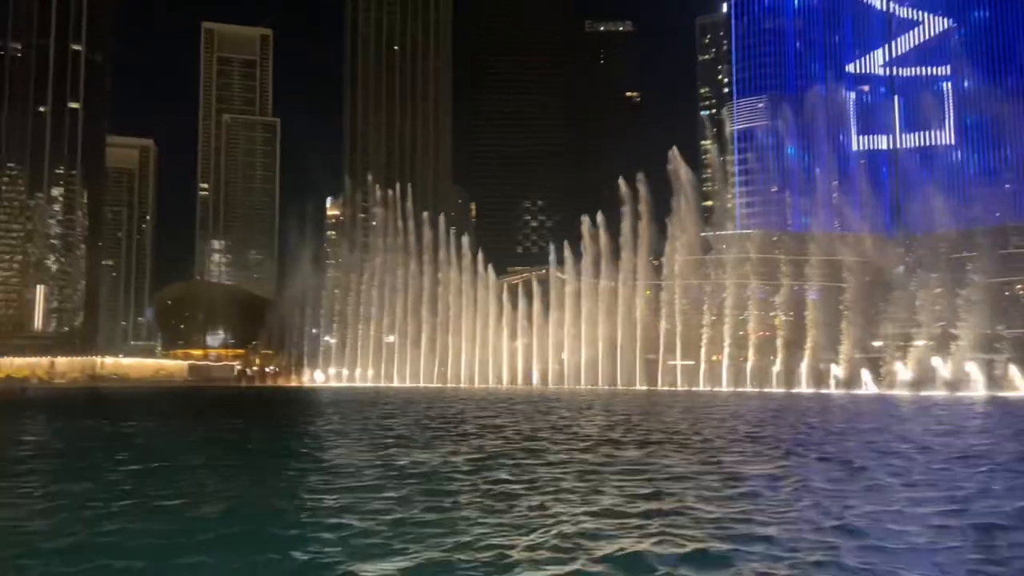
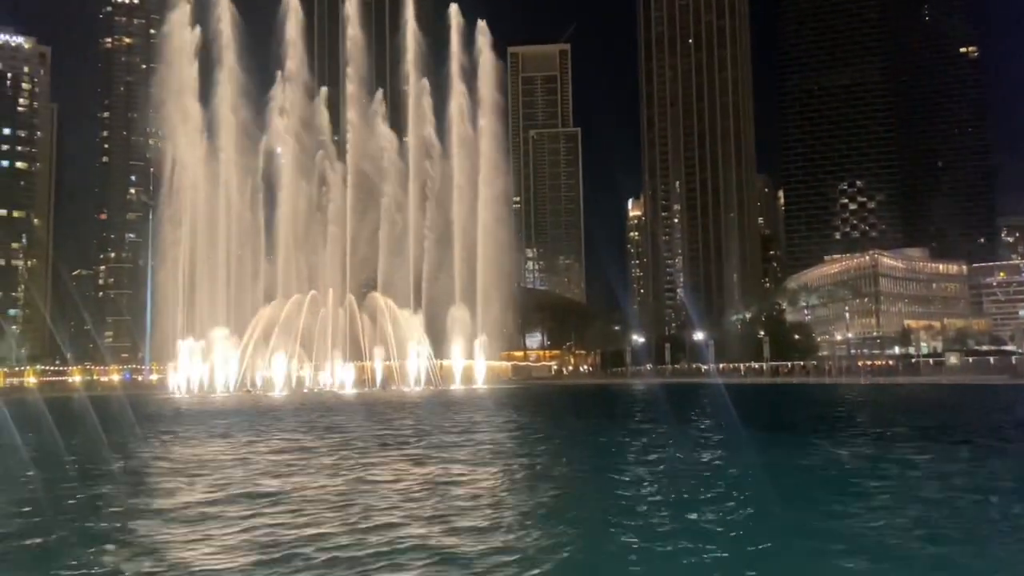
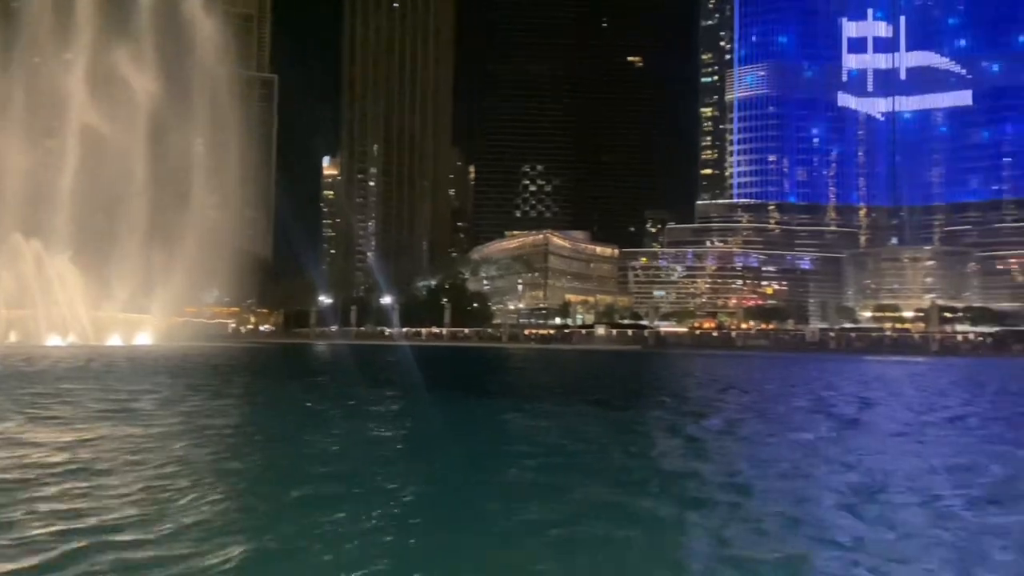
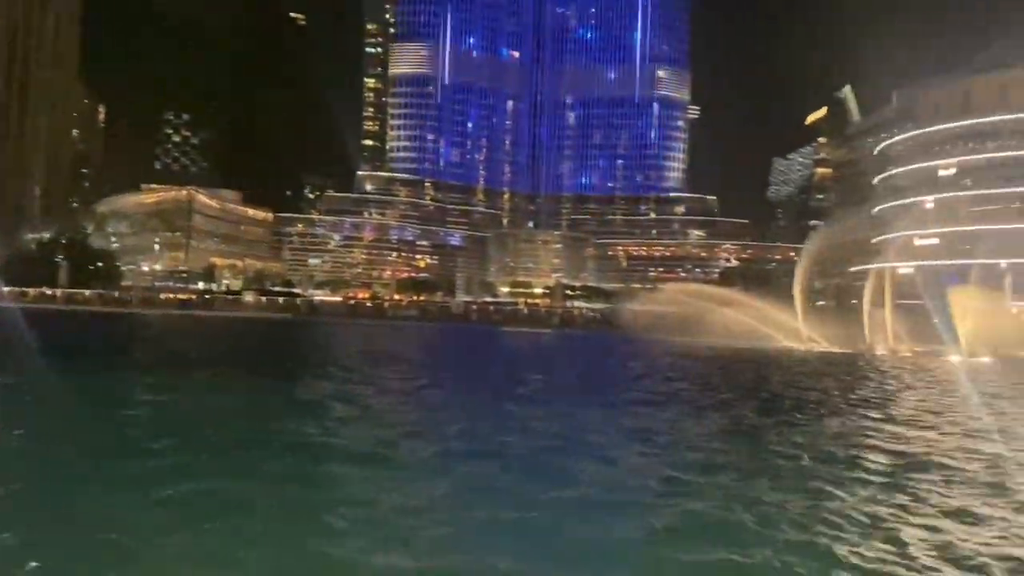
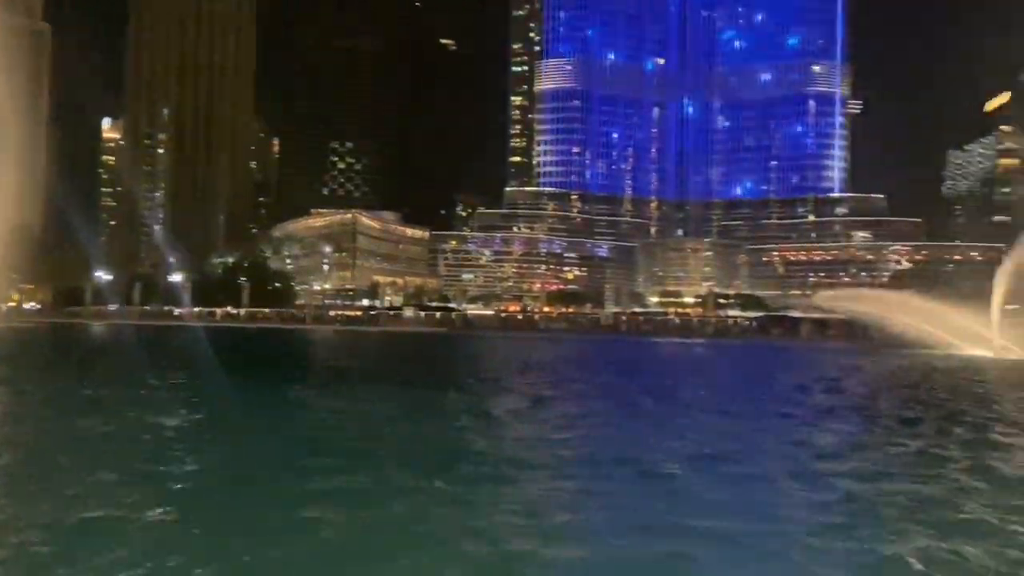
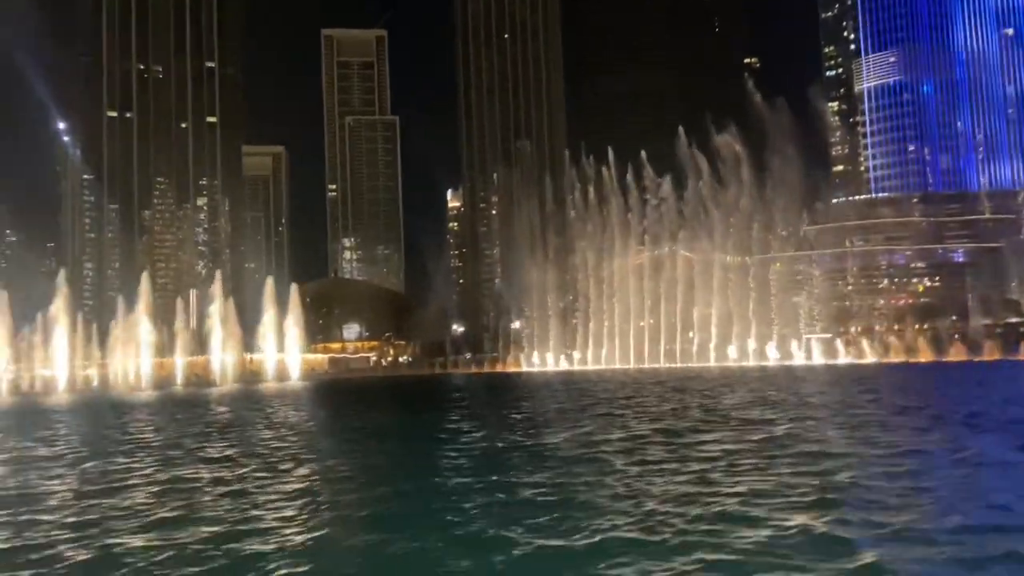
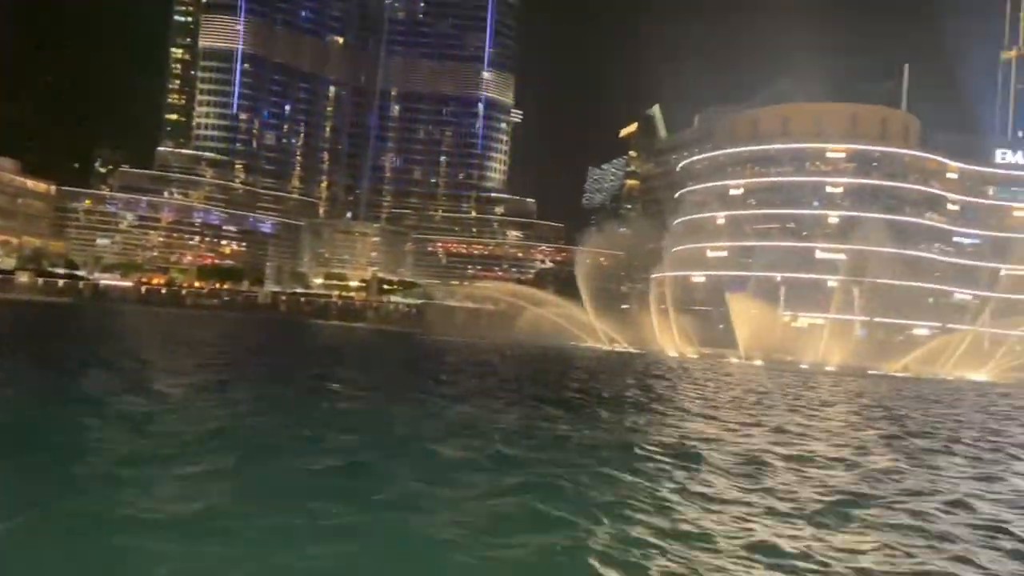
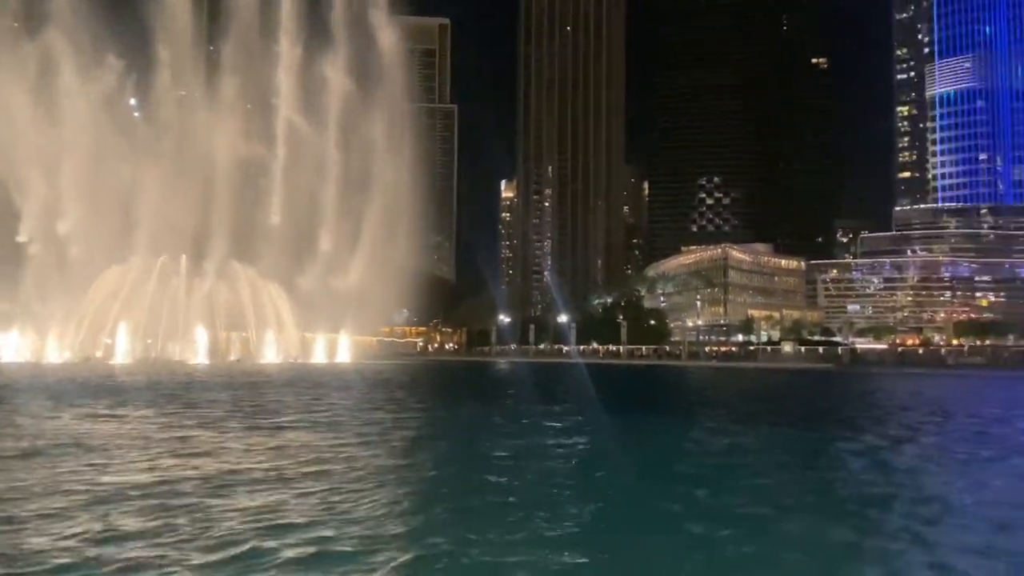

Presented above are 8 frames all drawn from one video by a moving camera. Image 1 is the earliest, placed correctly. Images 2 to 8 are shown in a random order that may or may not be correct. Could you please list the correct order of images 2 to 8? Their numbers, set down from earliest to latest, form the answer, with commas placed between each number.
6, 2, 8, 3, 5, 4, 7
